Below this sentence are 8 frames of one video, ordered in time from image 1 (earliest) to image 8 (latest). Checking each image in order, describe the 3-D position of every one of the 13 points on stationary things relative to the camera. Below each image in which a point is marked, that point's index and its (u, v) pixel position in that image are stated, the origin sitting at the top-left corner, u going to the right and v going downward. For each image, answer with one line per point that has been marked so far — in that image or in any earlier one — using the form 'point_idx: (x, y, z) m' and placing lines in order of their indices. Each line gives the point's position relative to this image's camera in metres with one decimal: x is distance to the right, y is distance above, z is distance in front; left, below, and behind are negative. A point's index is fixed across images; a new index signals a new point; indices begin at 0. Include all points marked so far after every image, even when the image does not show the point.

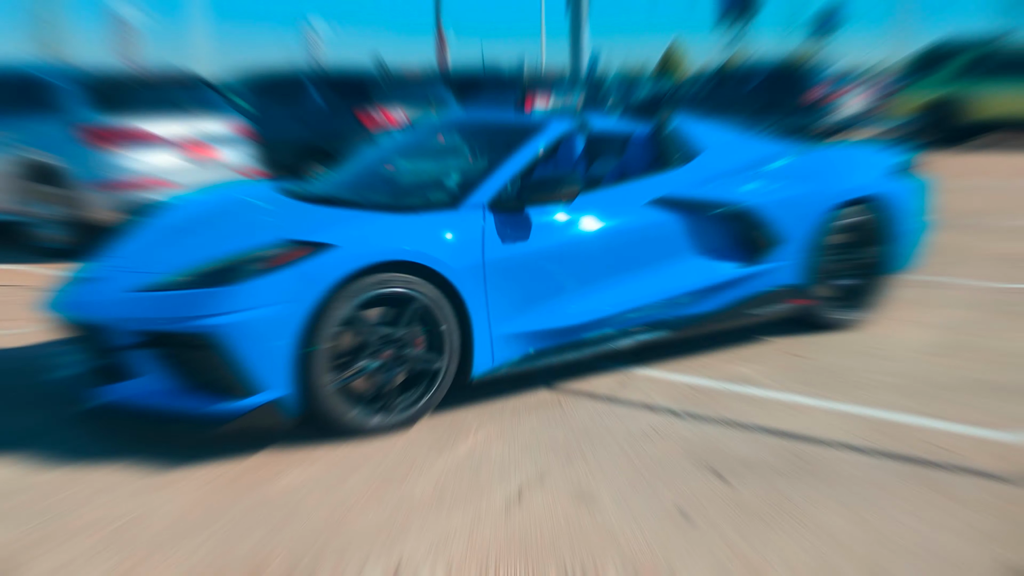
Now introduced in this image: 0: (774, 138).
0: (+1.4, +0.8, +4.8) m
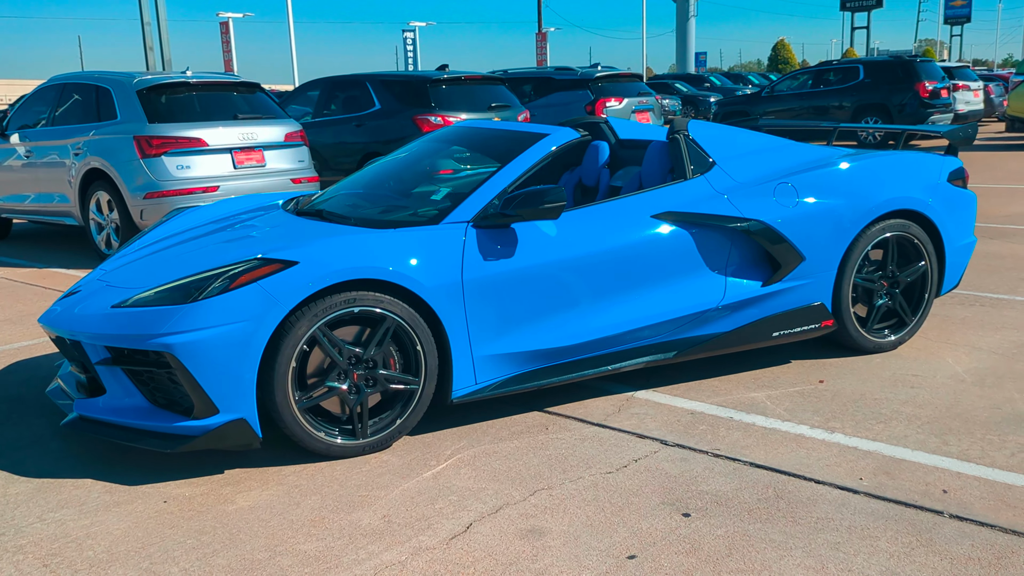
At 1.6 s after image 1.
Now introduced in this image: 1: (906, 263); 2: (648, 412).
0: (+1.5, +0.7, +4.5) m
1: (+1.9, +0.1, +4.5) m
2: (+0.6, -0.5, +3.7) m
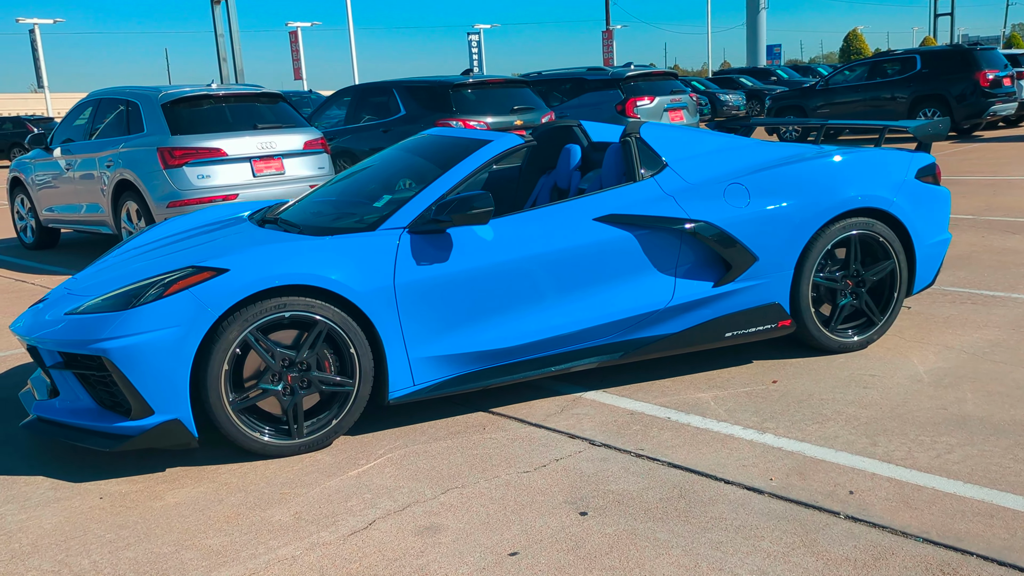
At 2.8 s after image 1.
0: (+1.3, +0.7, +4.5) m
1: (+1.7, +0.1, +4.5) m
2: (+0.3, -0.5, +3.8) m
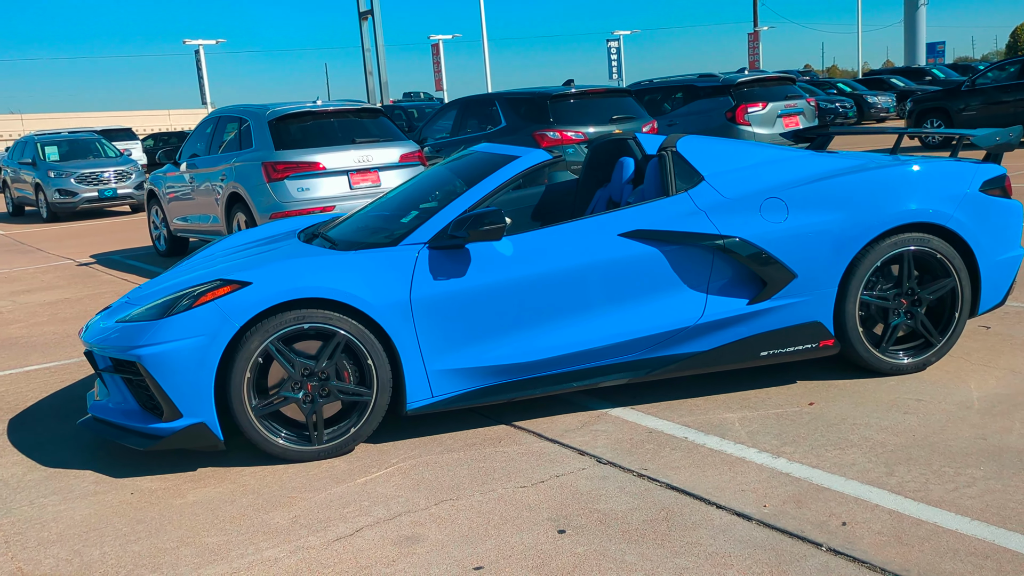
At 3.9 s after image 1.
0: (+1.5, +0.6, +4.3) m
1: (+1.9, 0.0, +4.2) m
2: (+0.4, -0.6, +3.8) m
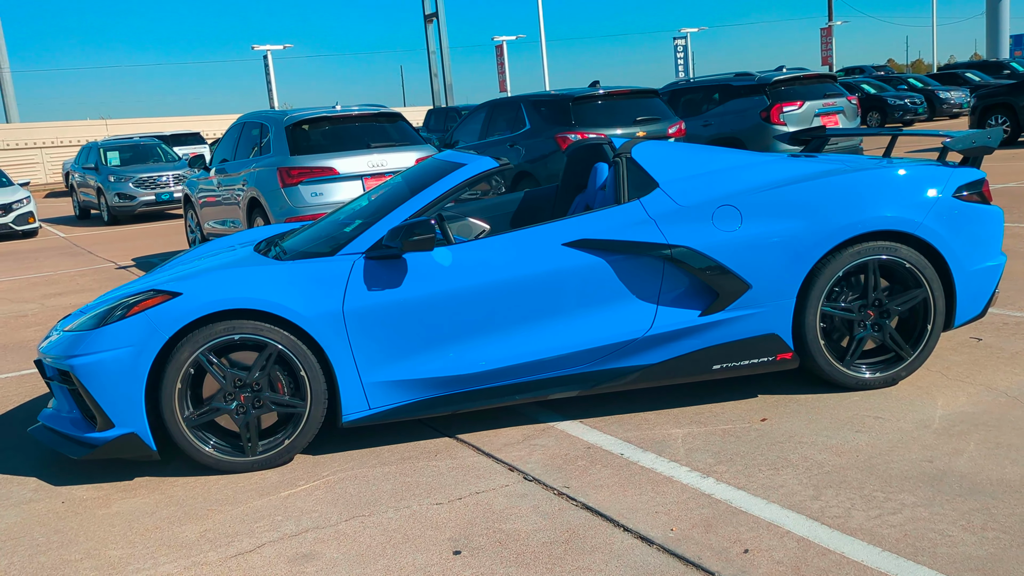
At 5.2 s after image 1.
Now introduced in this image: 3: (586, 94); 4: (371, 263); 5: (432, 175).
0: (+1.2, +0.6, +4.2) m
1: (+1.7, 0.0, +4.0) m
2: (+0.1, -0.6, +3.7) m
3: (+0.8, +2.1, +10.2) m
4: (-0.6, +0.1, +3.7) m
5: (-0.3, +0.5, +4.1) m
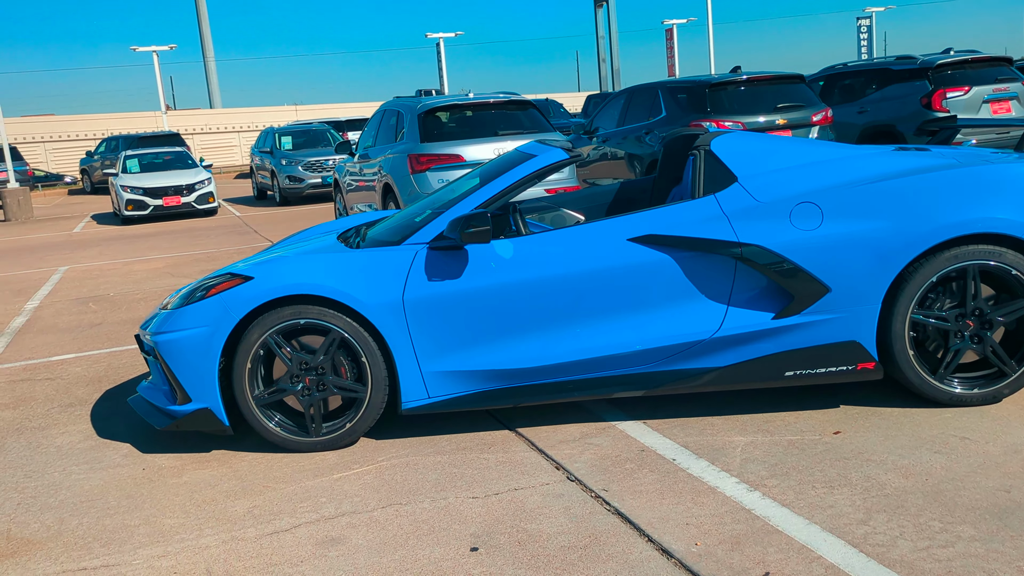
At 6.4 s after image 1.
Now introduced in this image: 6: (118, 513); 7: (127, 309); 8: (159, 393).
0: (+1.6, +0.5, +3.8) m
1: (+2.0, 0.0, +3.6) m
2: (+0.4, -0.6, +3.6) m
3: (+2.3, +2.2, +9.9) m
4: (-0.3, +0.1, +3.7) m
5: (0.0, +0.5, +4.0) m
6: (-1.4, -0.8, +3.3) m
7: (-3.3, -0.2, +7.9) m
8: (-1.5, -0.5, +4.0) m
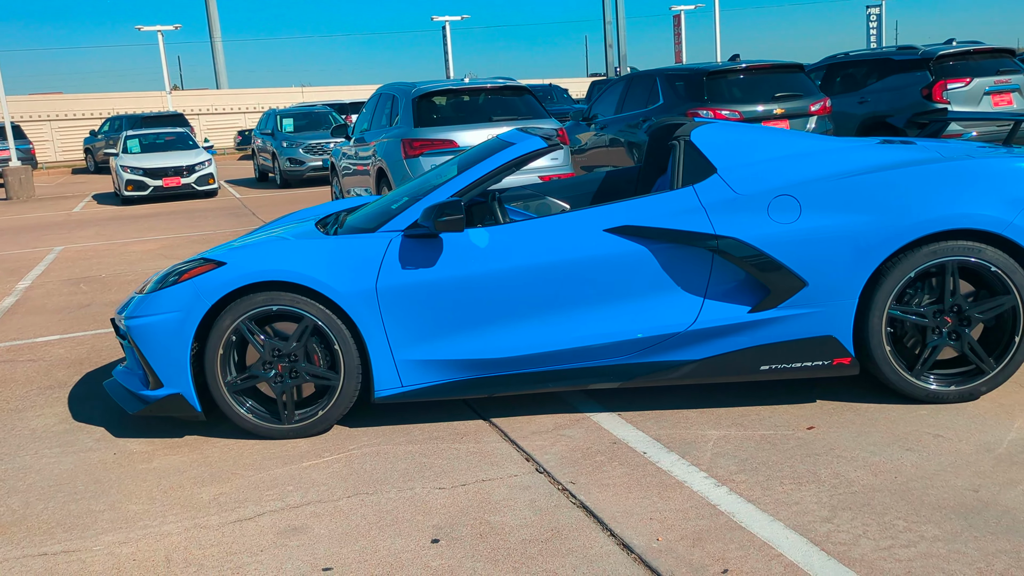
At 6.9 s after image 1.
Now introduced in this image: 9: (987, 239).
0: (+1.5, +0.6, +3.8) m
1: (+1.9, 0.0, +3.6) m
2: (+0.2, -0.6, +3.6) m
3: (+2.2, +2.3, +9.8) m
4: (-0.4, +0.2, +3.7) m
5: (-0.1, +0.6, +4.0) m
6: (-1.5, -0.7, +3.3) m
7: (-3.4, 0.0, +7.9) m
8: (-1.6, -0.4, +4.0) m
9: (+1.8, +0.2, +3.6) m
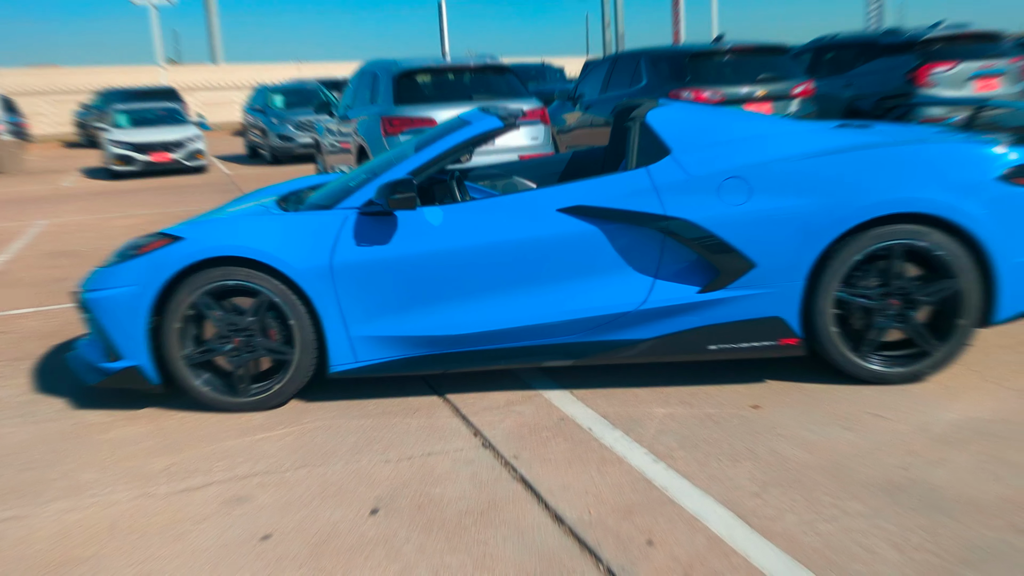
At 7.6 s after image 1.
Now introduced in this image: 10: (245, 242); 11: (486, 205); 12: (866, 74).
0: (+1.3, +0.6, +3.8) m
1: (+1.7, 0.0, +3.7) m
2: (0.0, -0.5, +3.6) m
3: (+2.1, +2.5, +9.8) m
4: (-0.6, +0.3, +3.7) m
5: (-0.3, +0.7, +4.0) m
6: (-1.7, -0.6, +3.3) m
7: (-3.6, +0.2, +7.9) m
8: (-1.8, -0.3, +4.0) m
9: (+1.7, +0.3, +3.6) m
10: (-1.1, +0.2, +3.7) m
11: (-0.1, +0.3, +3.7) m
12: (+4.4, +2.7, +11.5) m
